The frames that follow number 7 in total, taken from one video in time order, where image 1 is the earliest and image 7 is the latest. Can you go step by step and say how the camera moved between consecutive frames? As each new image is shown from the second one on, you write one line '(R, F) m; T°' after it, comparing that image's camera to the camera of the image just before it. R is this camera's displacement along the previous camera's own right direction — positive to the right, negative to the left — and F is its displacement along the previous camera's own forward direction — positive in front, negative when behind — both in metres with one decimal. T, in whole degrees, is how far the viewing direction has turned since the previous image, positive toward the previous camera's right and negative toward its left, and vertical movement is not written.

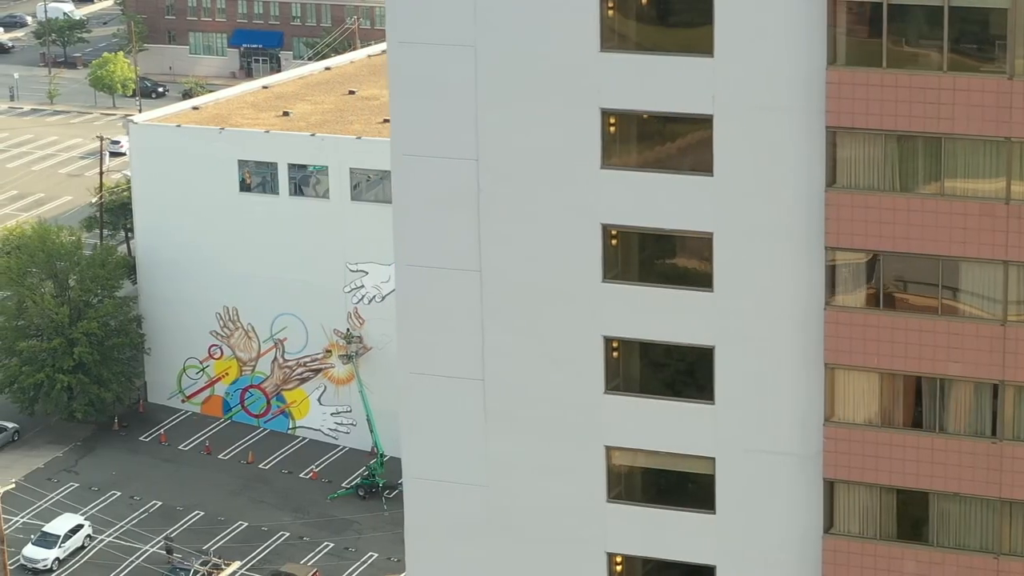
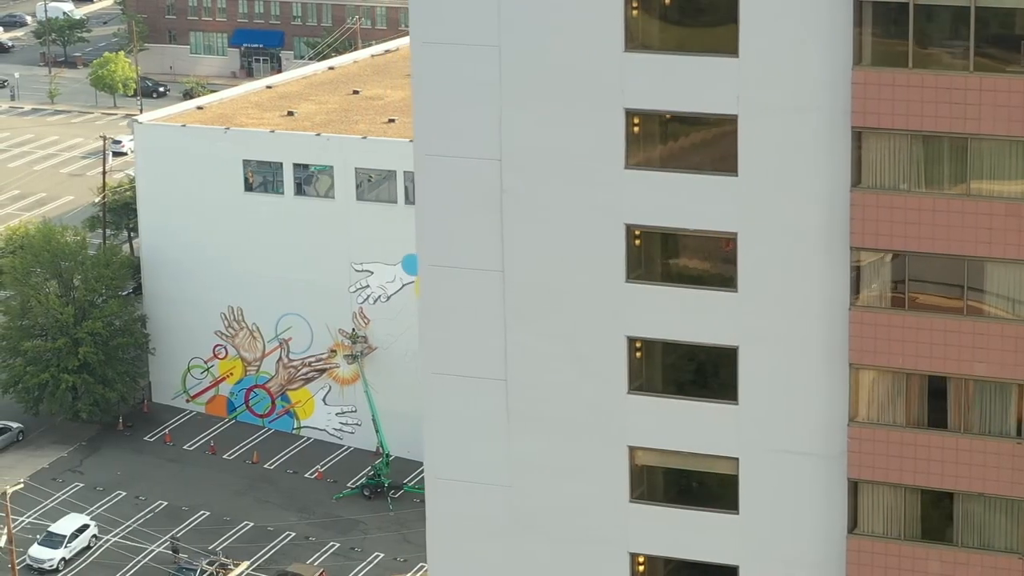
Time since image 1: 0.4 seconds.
(-0.4, 0.0) m; 0°
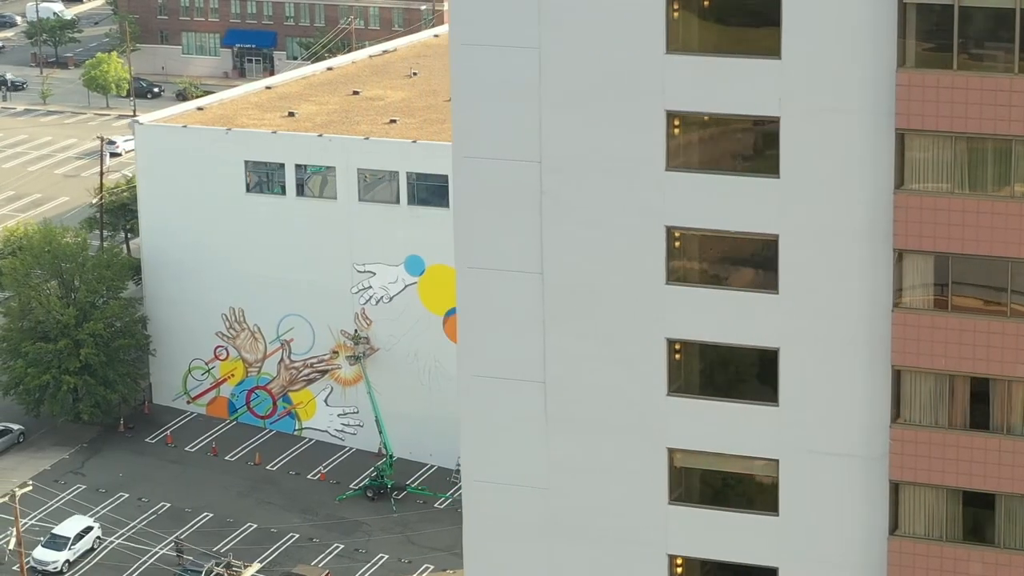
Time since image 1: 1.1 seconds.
(-0.8, 0.0) m; 0°
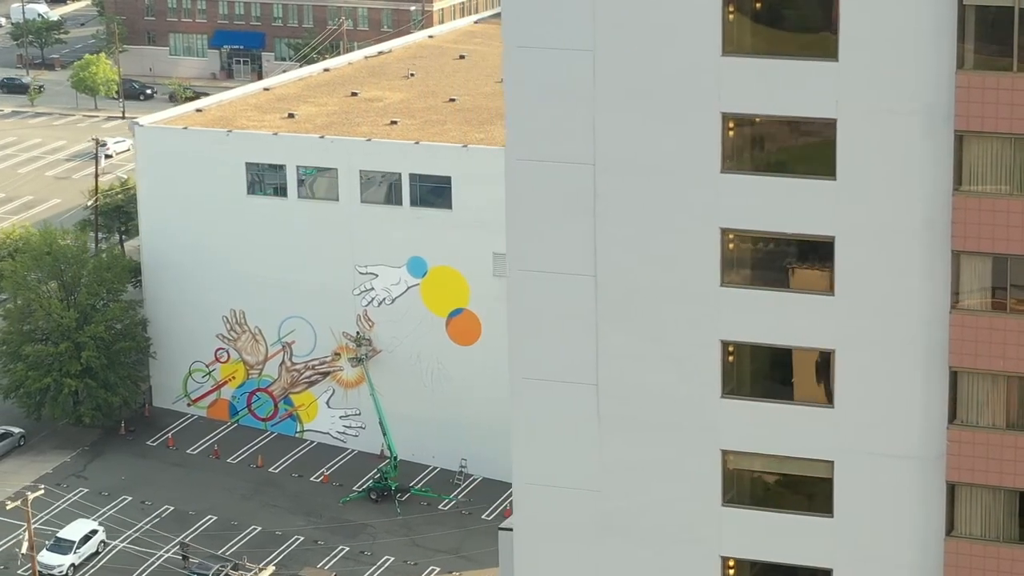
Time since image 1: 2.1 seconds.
(-1.0, 0.0) m; +1°
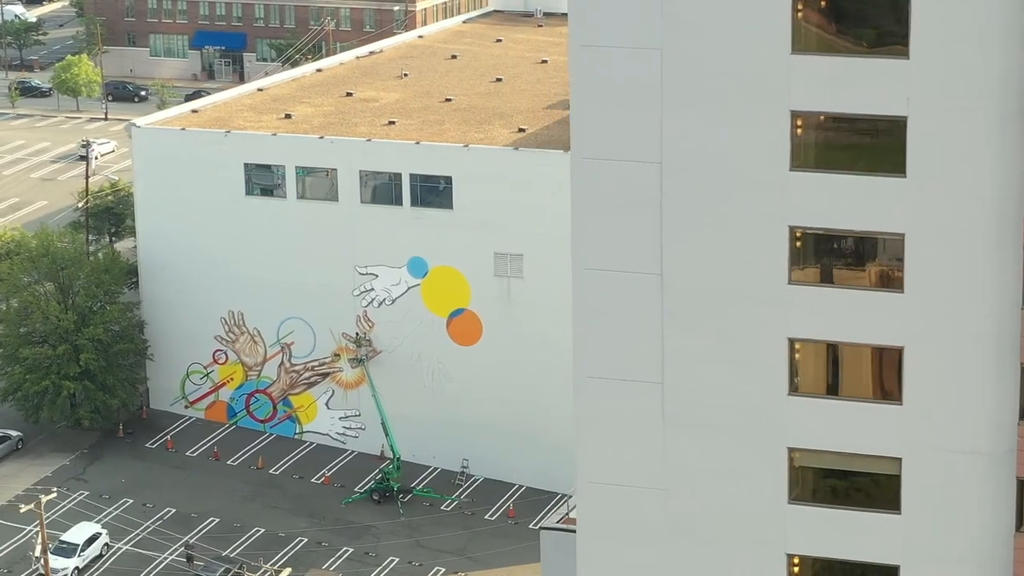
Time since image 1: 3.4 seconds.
(-1.4, +0.1) m; +1°
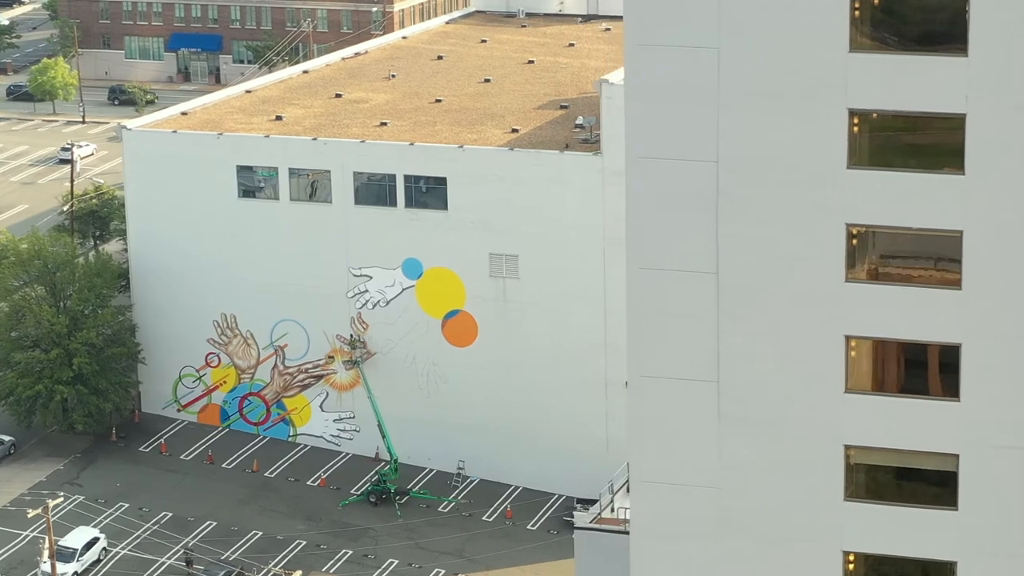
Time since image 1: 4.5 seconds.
(-1.3, 0.0) m; +1°
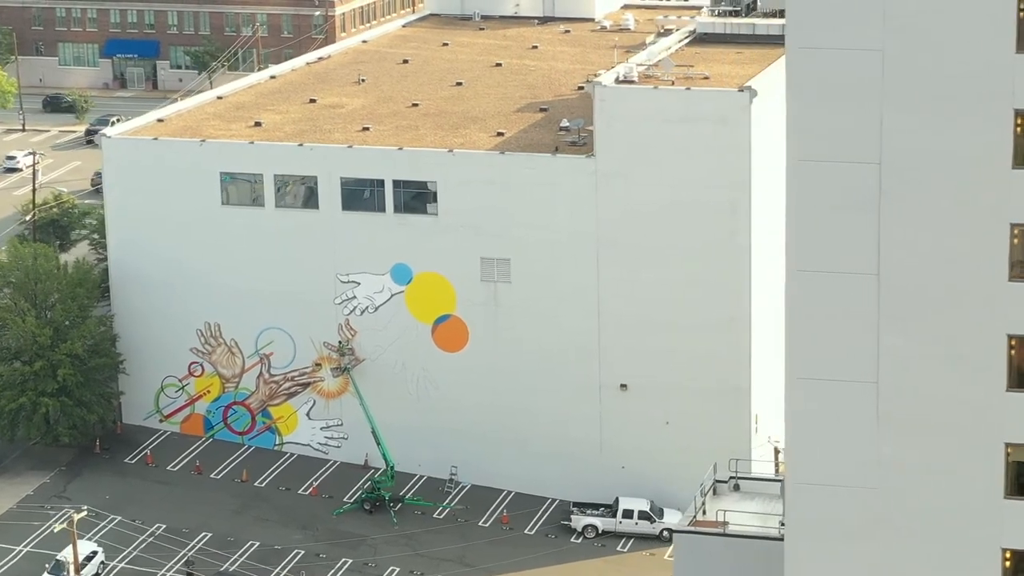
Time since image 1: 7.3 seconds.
(-3.6, +0.3) m; +3°
